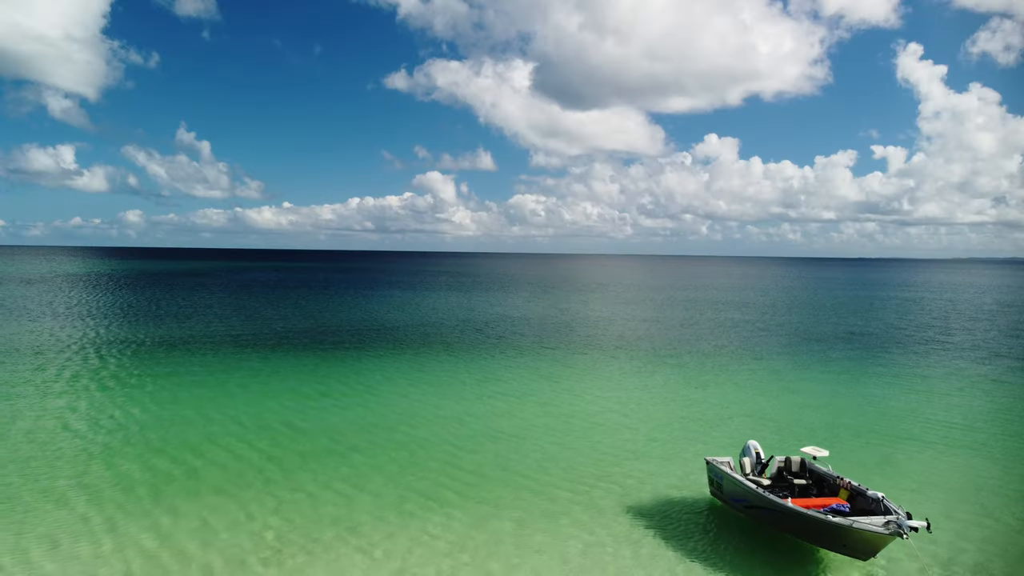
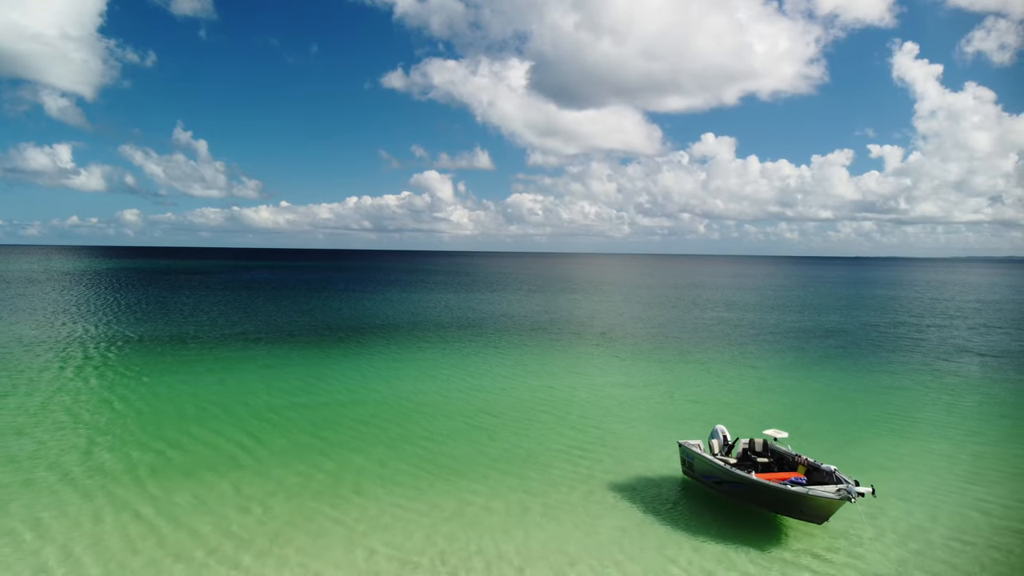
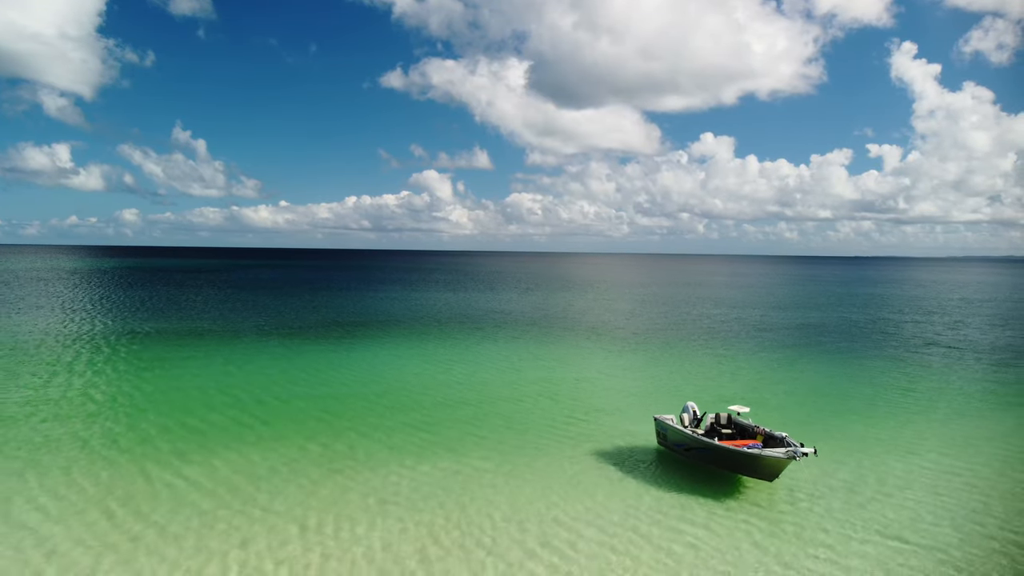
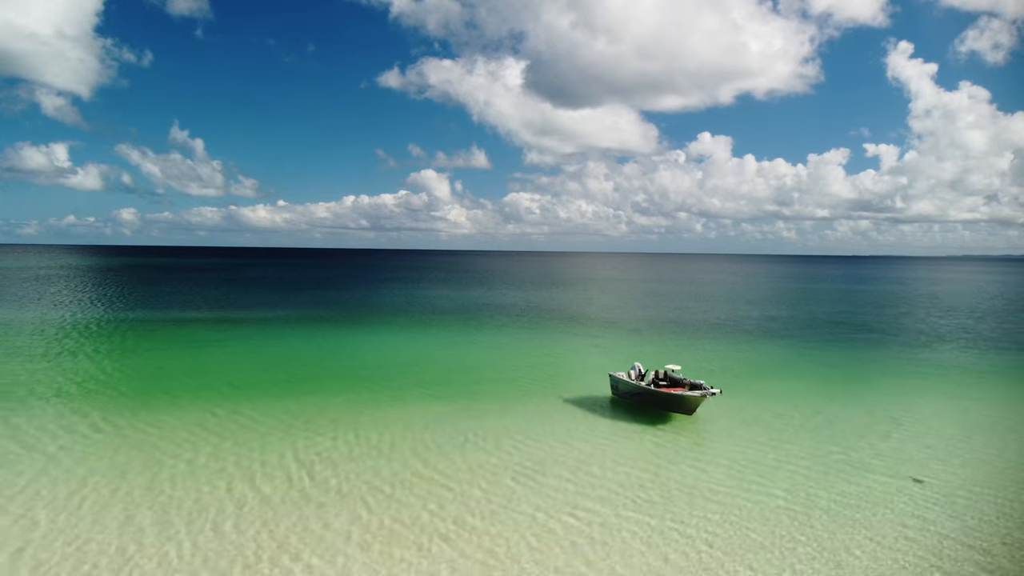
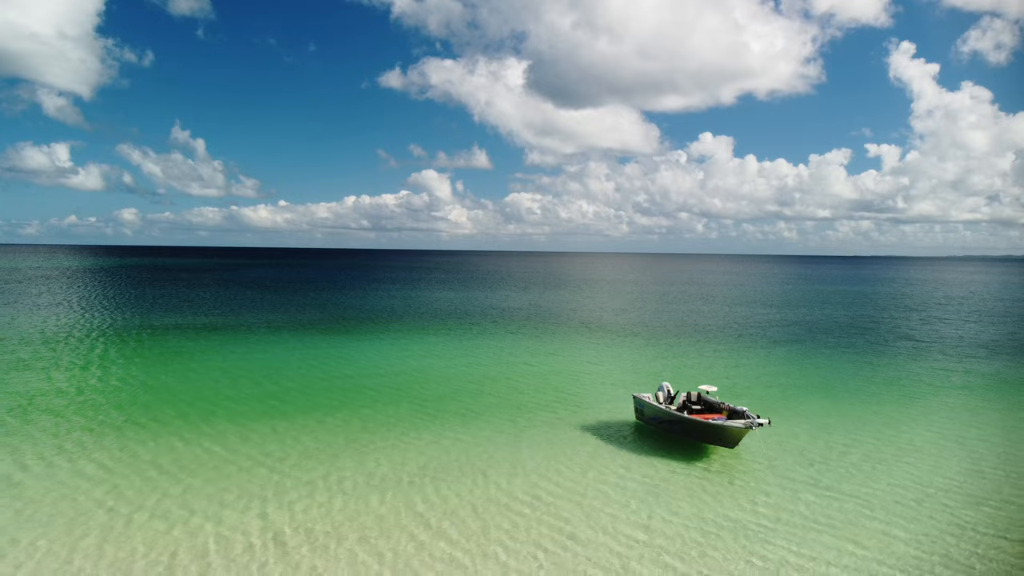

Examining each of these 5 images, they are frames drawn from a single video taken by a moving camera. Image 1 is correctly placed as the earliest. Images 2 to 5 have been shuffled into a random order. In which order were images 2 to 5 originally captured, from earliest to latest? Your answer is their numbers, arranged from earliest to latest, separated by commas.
2, 3, 5, 4
